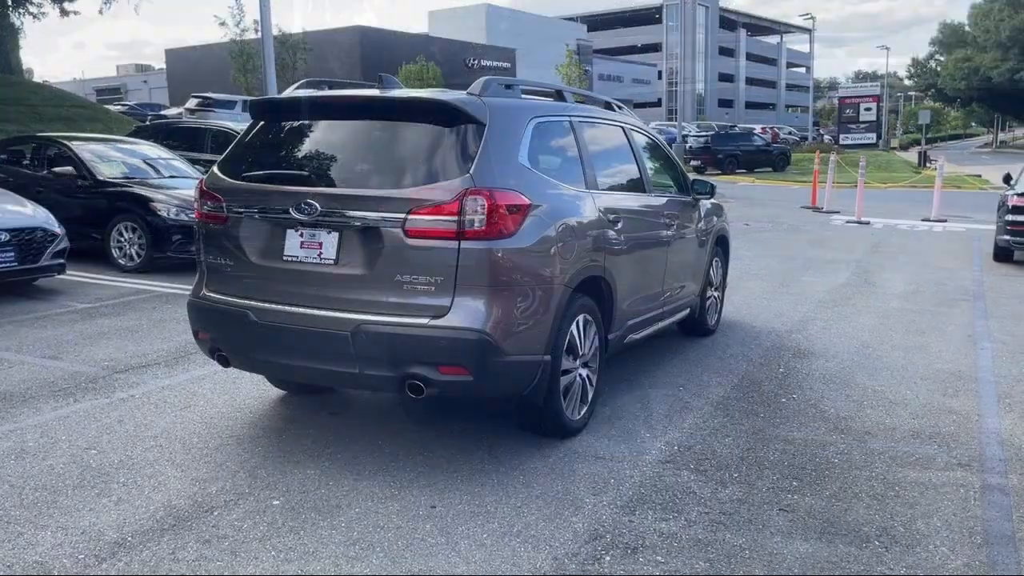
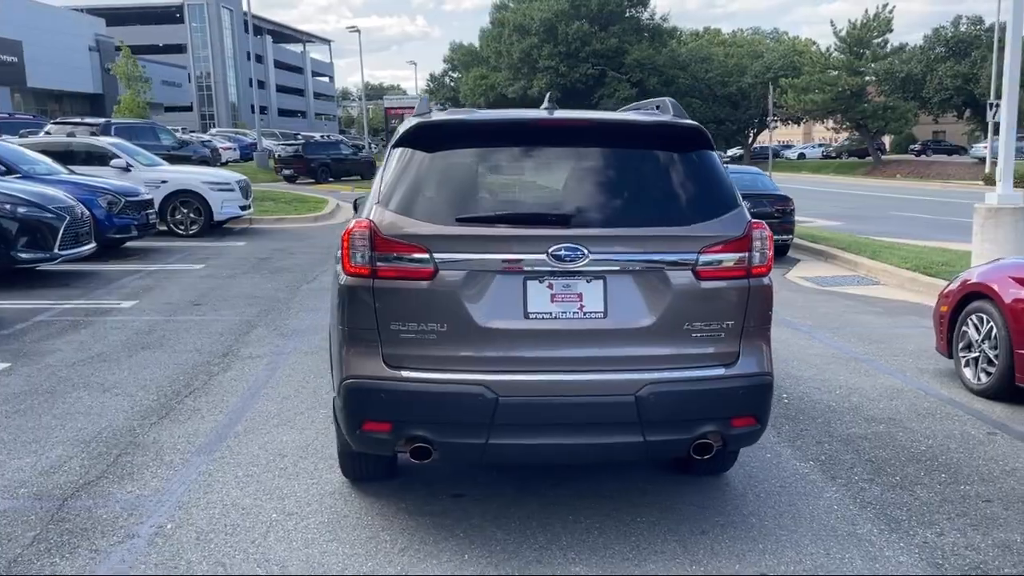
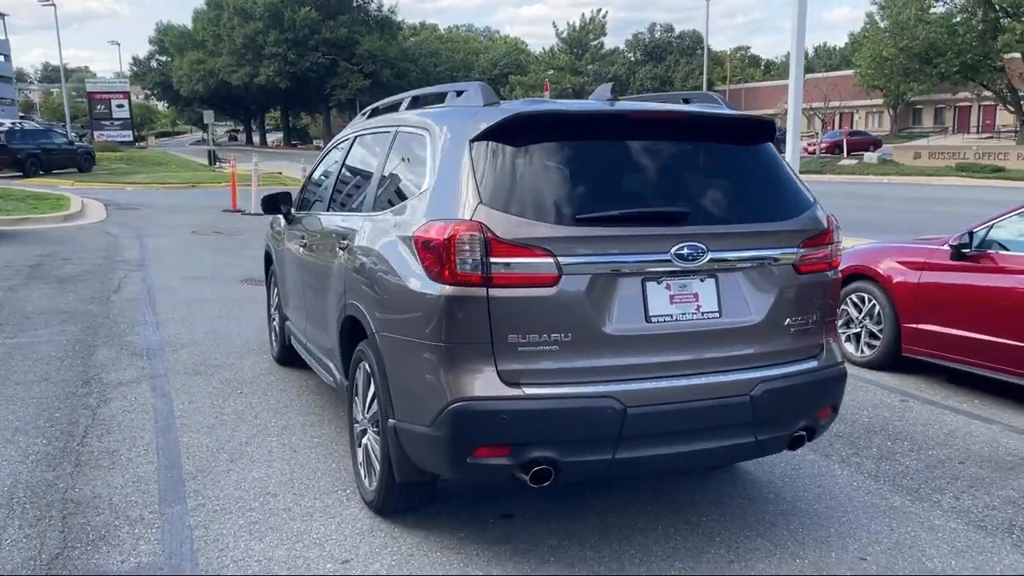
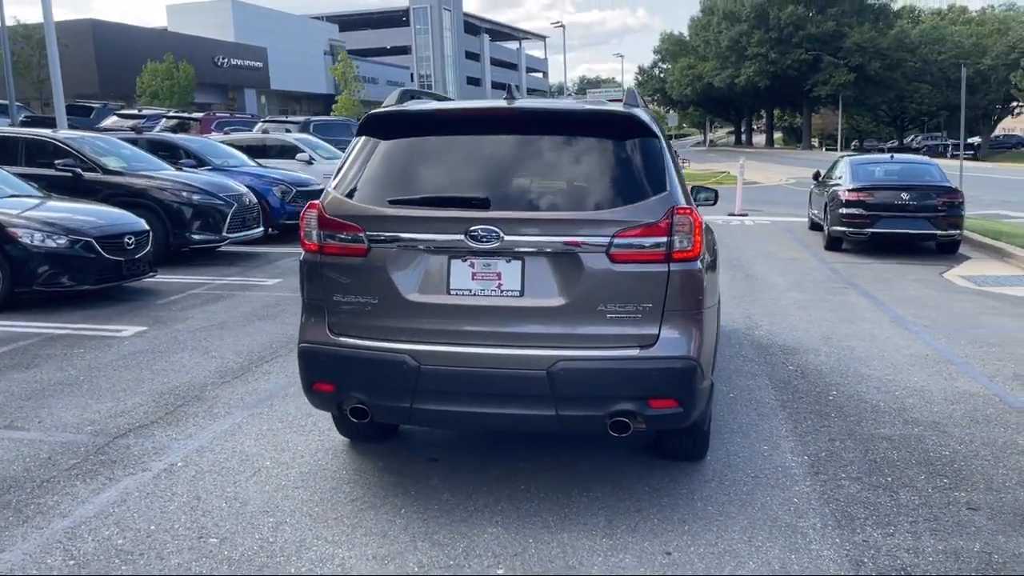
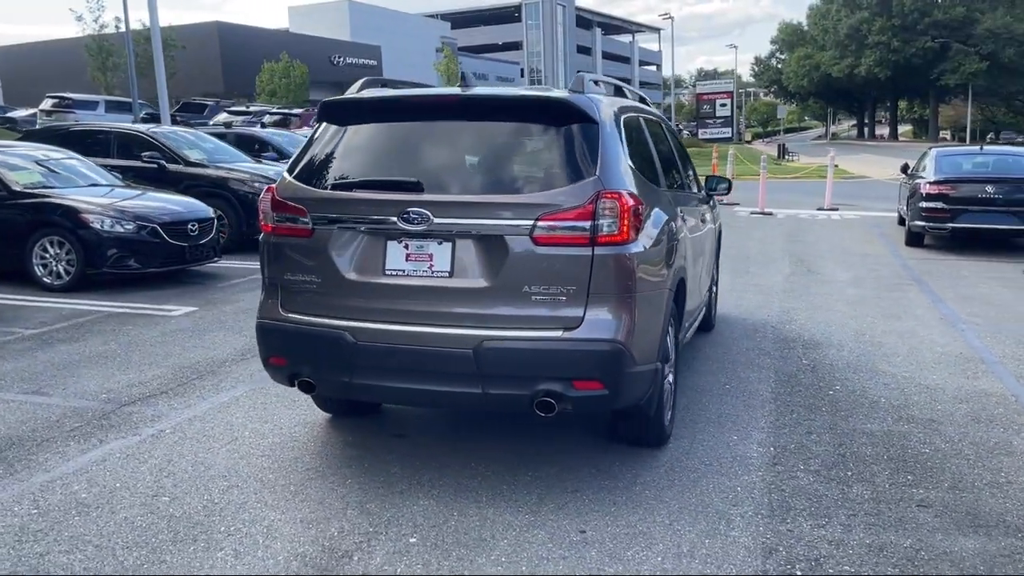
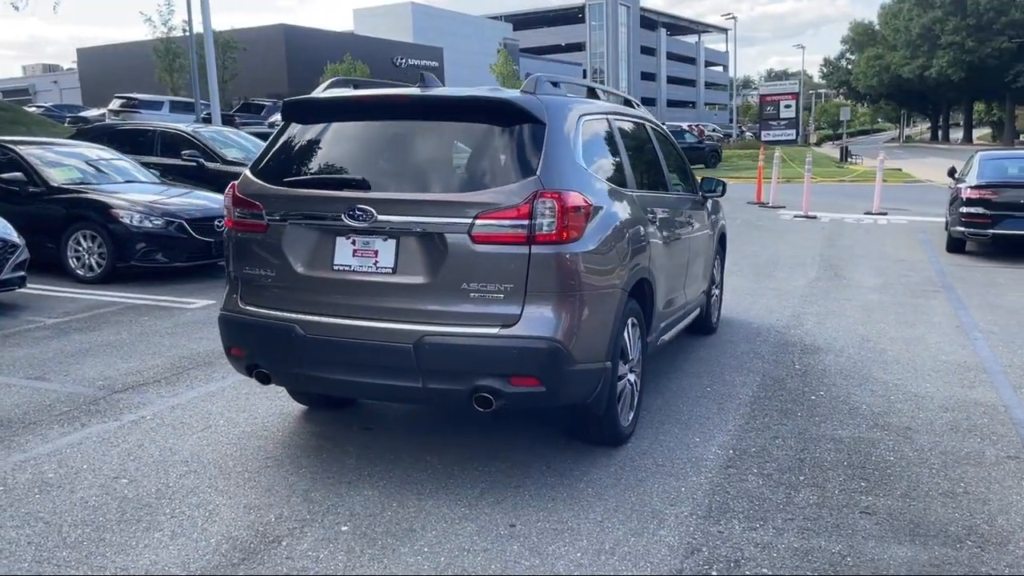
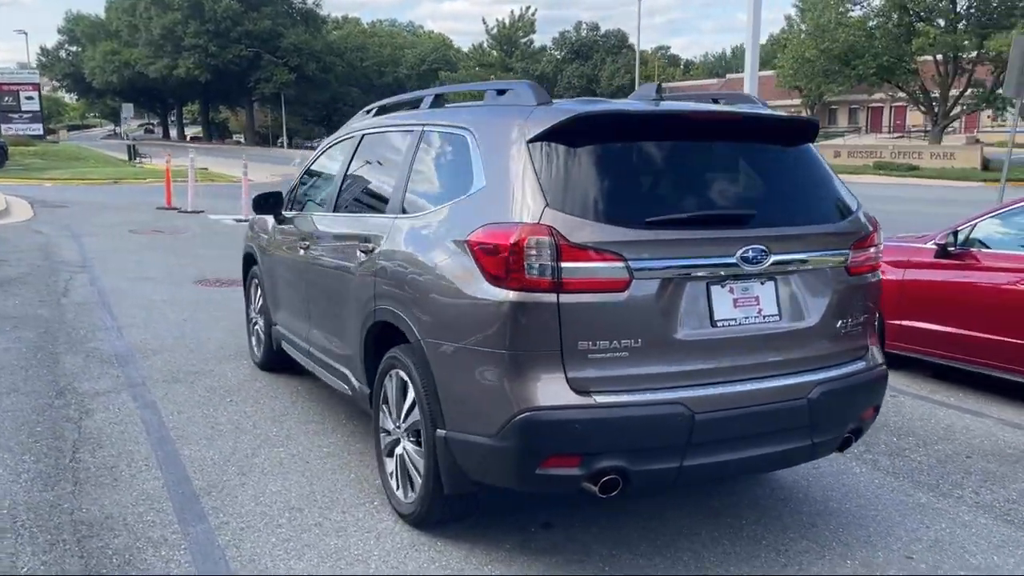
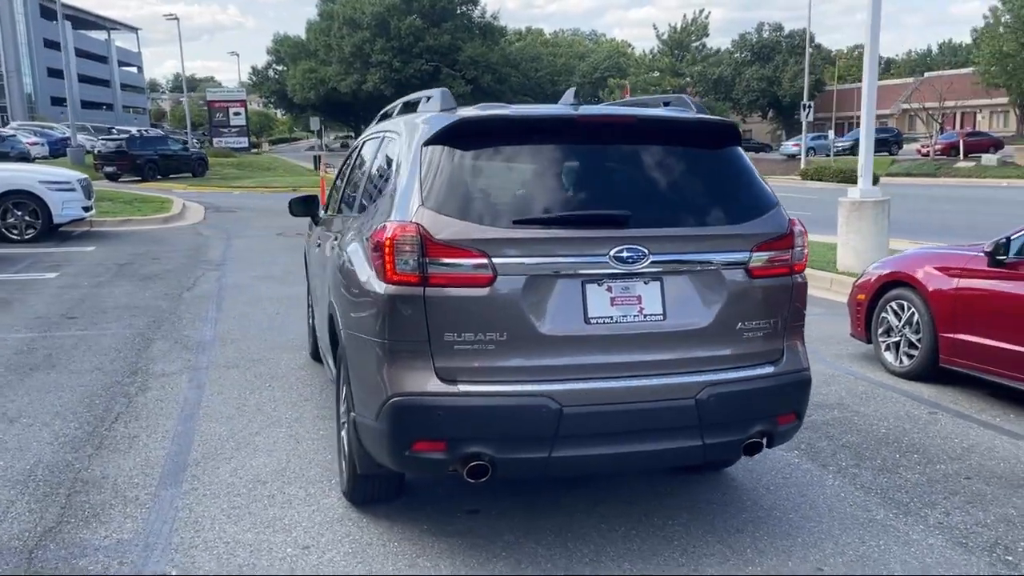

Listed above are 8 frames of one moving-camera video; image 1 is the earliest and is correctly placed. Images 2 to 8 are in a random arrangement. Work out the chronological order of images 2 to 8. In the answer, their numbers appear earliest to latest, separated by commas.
6, 5, 4, 2, 8, 3, 7
